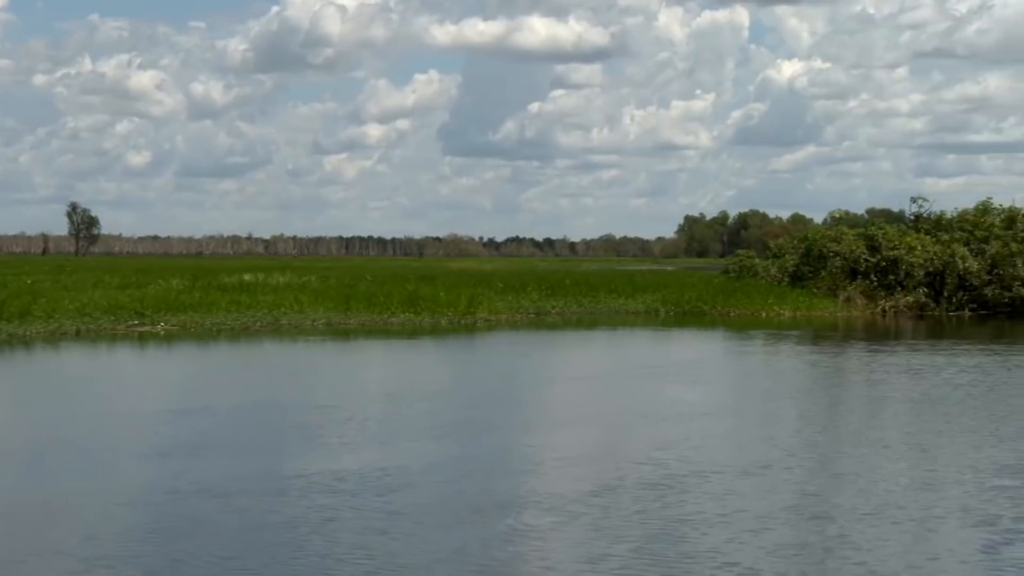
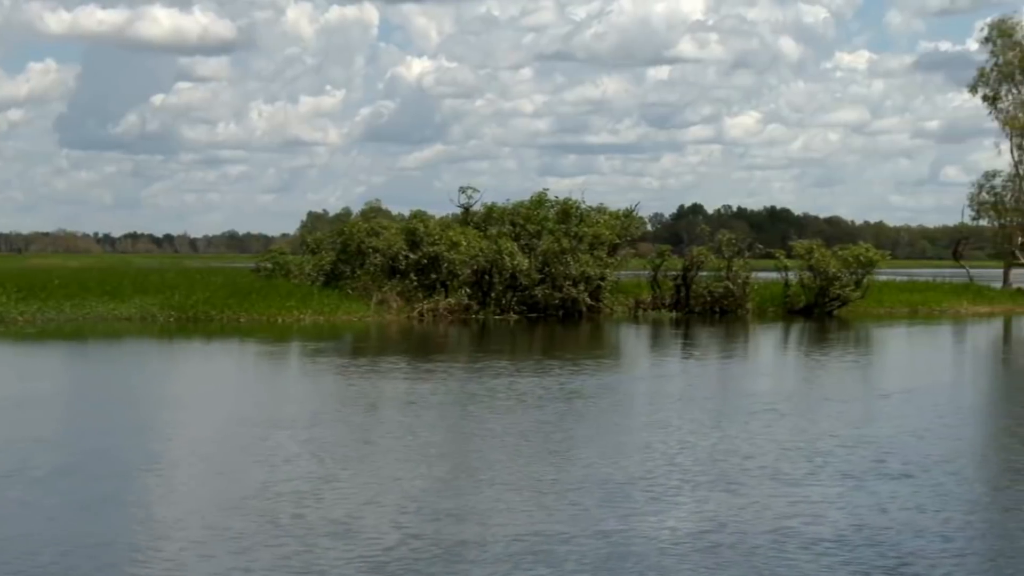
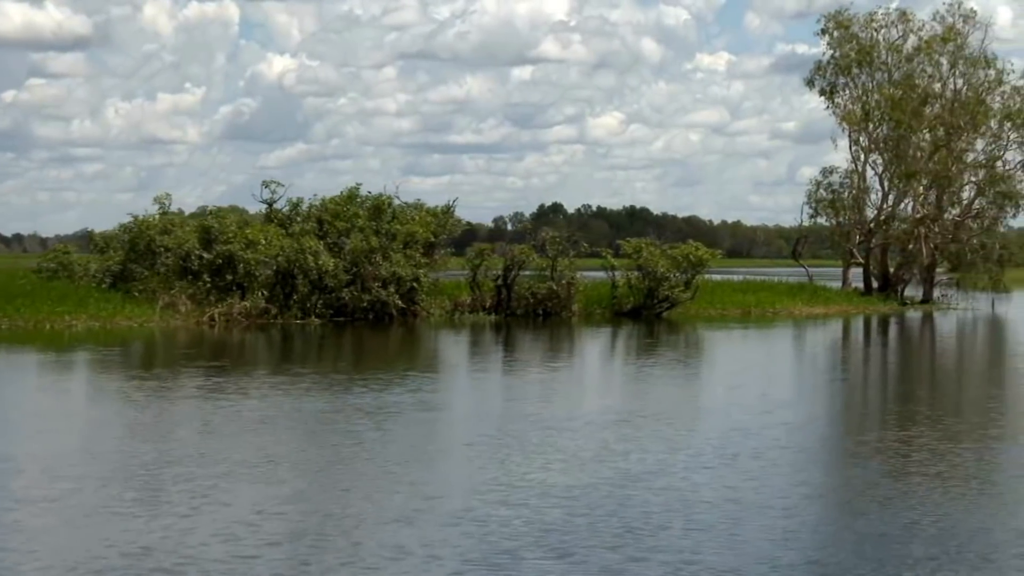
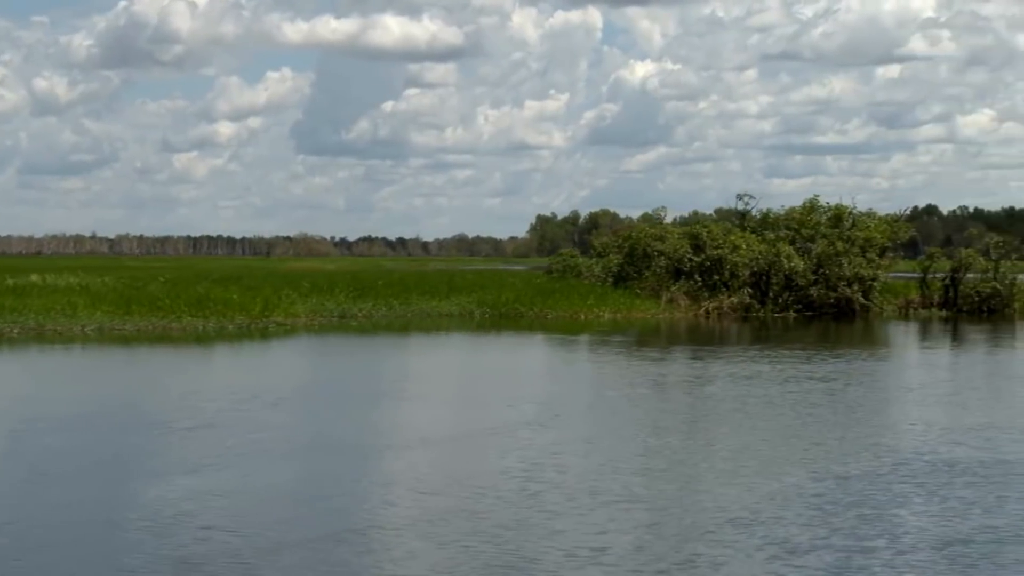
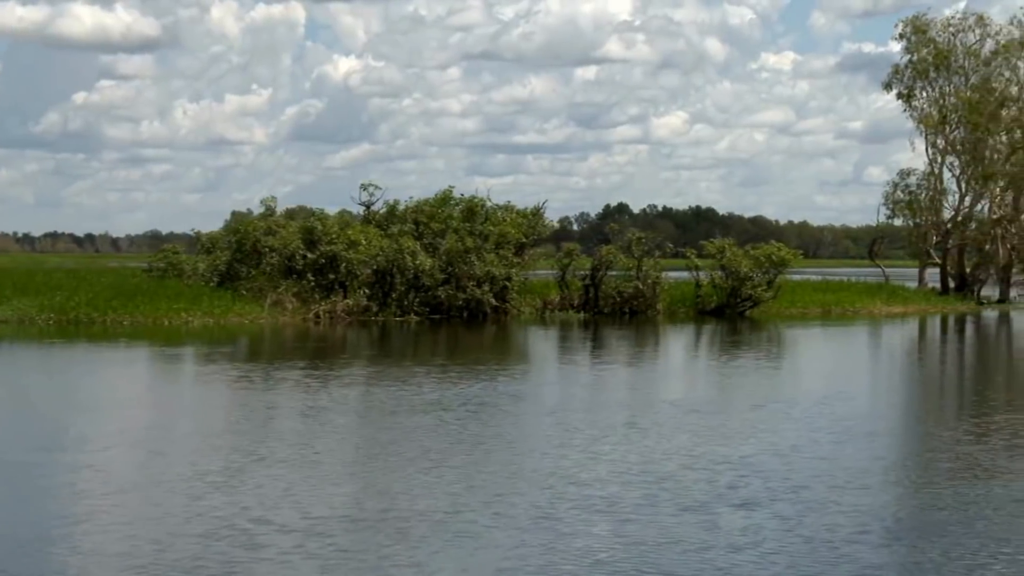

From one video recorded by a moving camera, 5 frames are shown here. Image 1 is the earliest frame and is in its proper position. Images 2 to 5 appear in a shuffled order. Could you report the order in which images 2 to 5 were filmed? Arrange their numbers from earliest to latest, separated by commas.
4, 2, 5, 3
